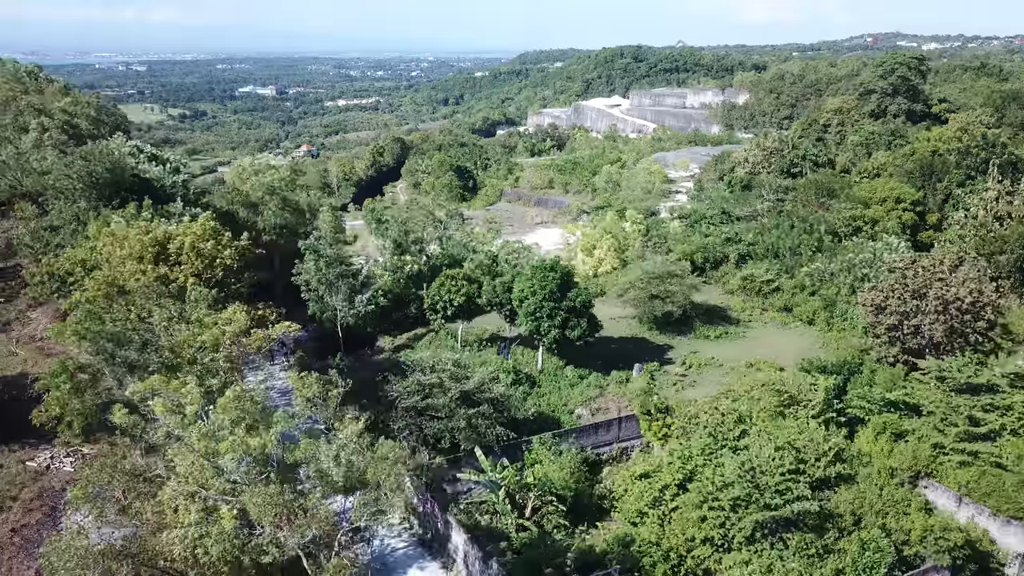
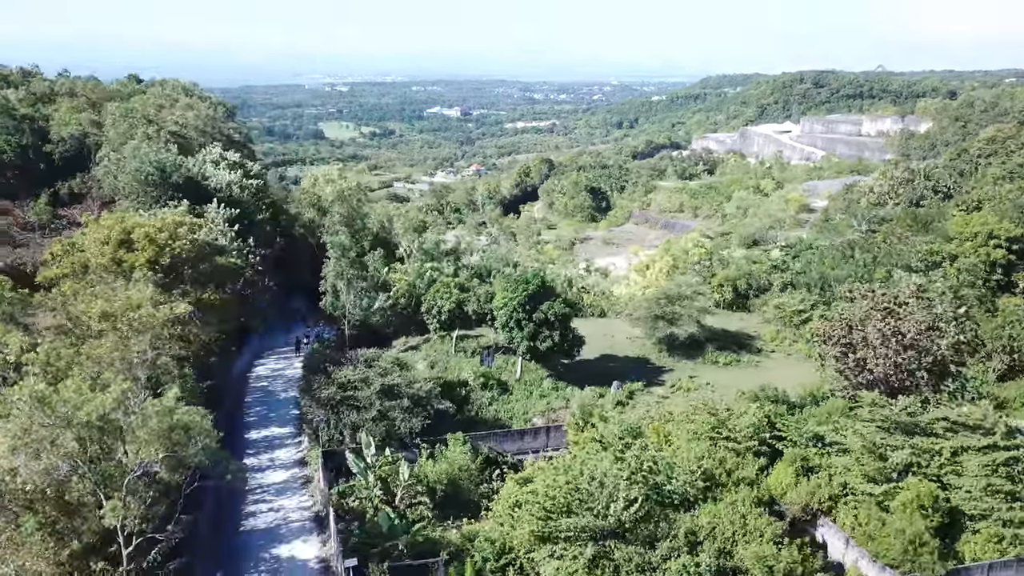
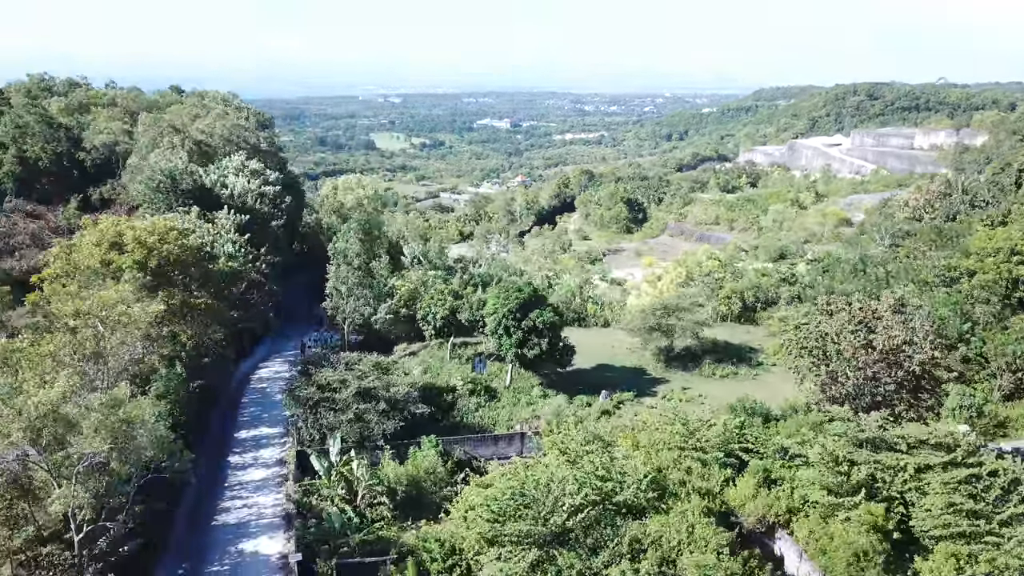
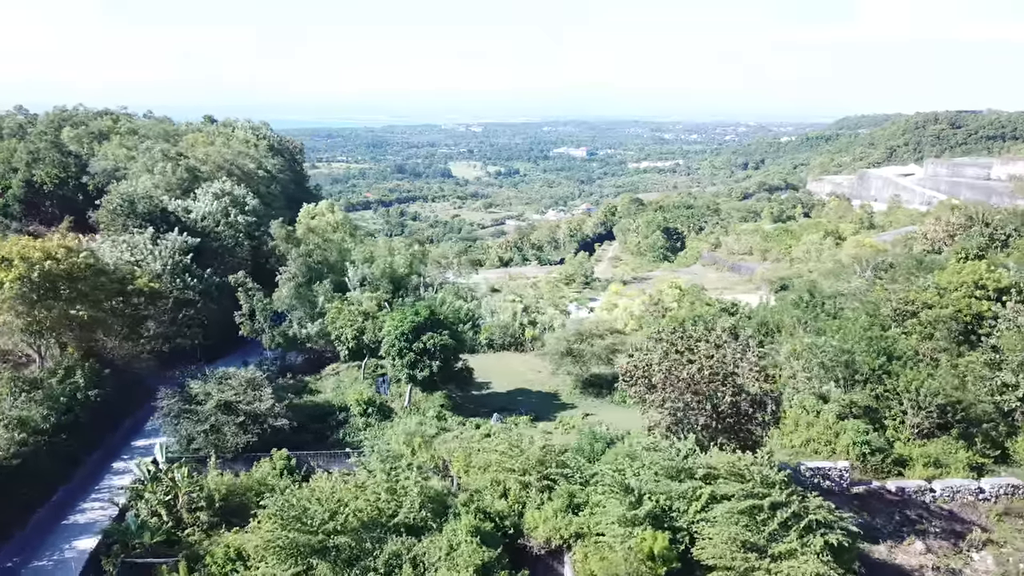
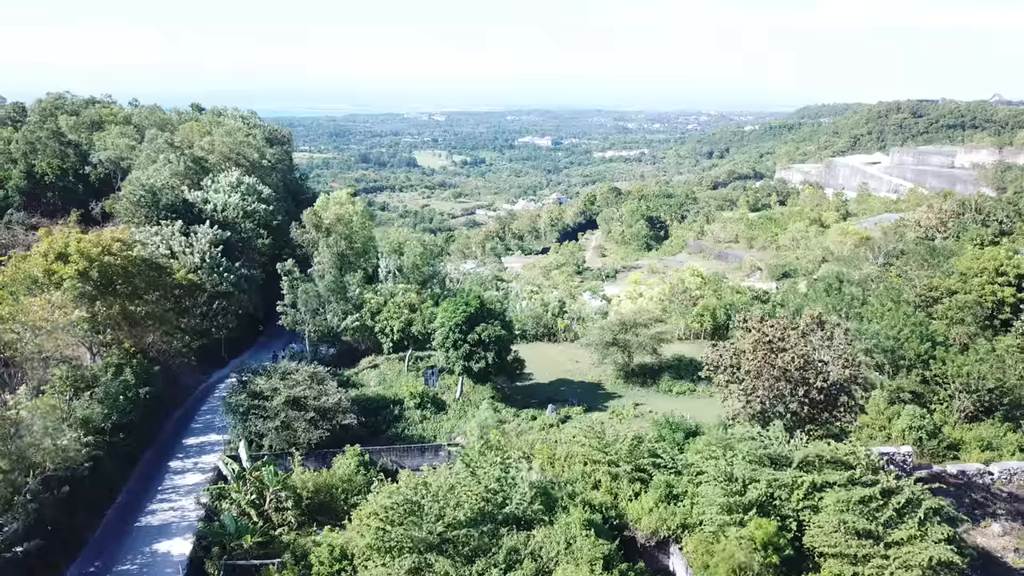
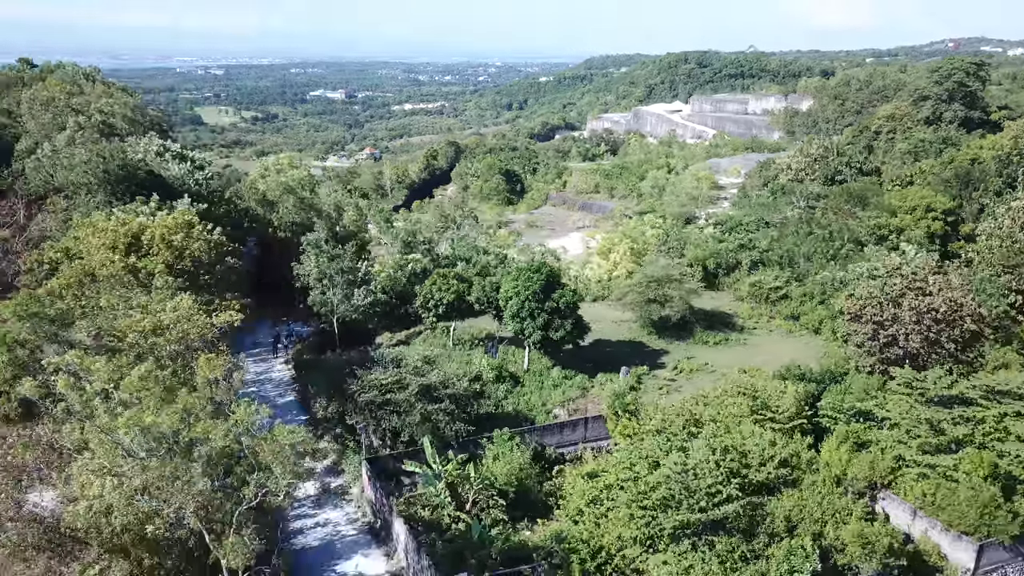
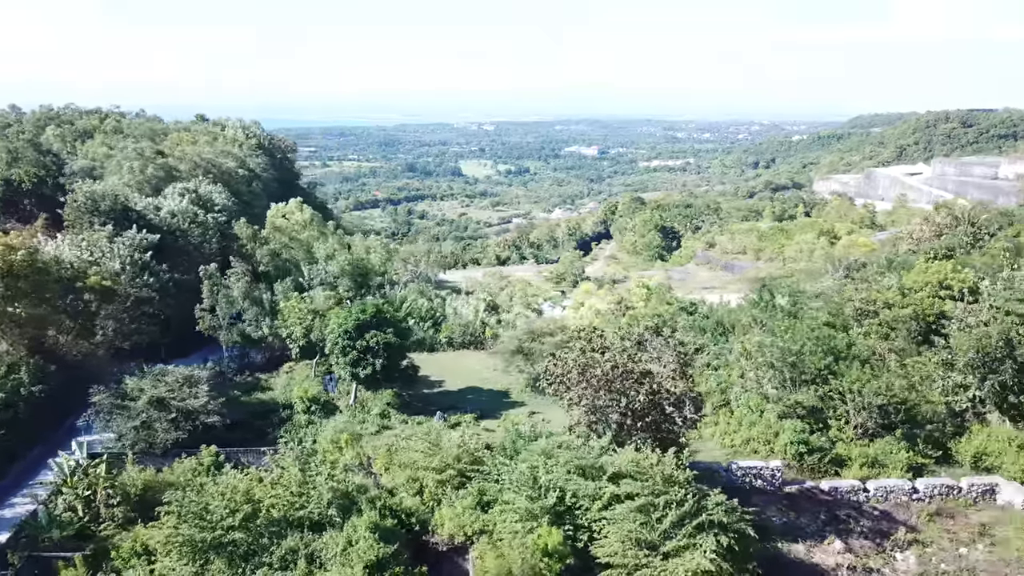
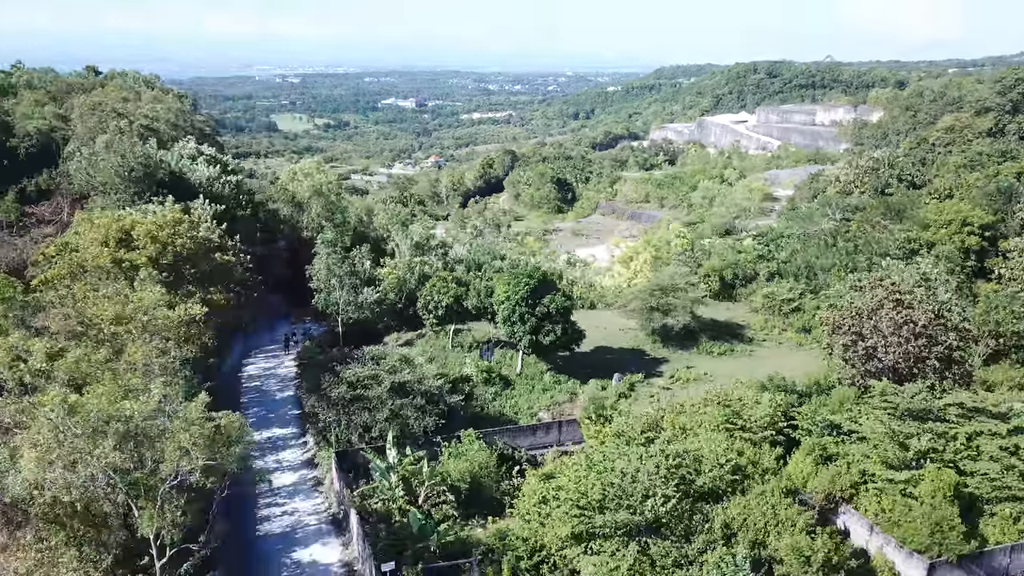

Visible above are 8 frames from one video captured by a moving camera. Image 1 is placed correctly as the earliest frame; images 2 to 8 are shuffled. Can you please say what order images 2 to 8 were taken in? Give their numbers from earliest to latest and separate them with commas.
6, 8, 2, 3, 5, 4, 7
